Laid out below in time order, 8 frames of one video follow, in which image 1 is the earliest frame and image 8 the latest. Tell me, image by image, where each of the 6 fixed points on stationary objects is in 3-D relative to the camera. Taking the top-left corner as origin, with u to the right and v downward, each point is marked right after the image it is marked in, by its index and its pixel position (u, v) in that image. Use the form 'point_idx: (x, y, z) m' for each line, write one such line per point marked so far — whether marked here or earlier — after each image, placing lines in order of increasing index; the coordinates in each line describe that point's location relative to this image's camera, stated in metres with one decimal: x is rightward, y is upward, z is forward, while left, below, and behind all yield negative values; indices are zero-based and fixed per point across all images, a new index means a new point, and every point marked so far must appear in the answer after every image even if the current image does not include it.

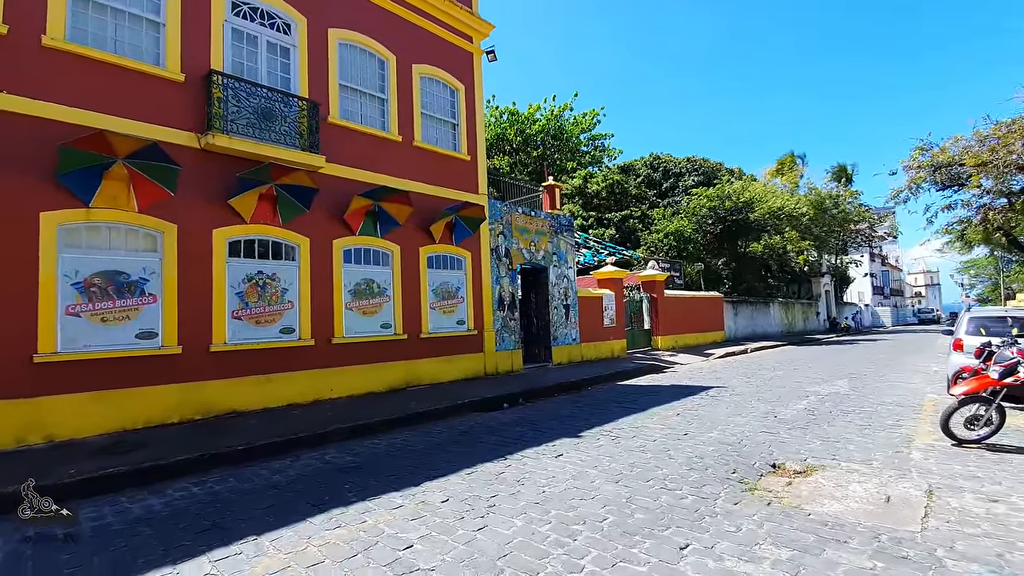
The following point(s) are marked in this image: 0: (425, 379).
0: (-2.1, -2.1, +11.8) m
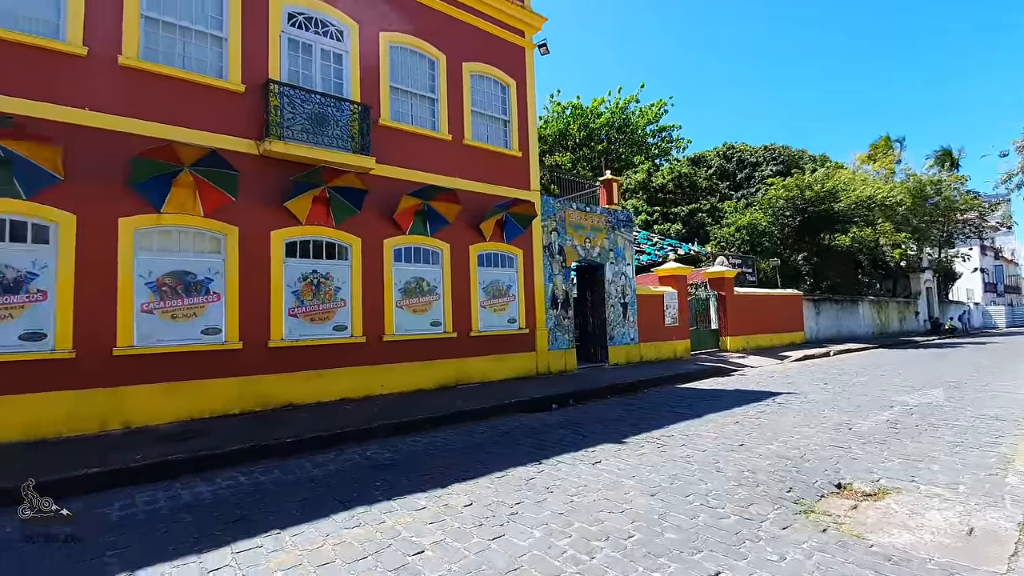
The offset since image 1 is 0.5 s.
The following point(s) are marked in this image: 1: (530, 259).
0: (-0.9, -2.1, +11.8) m
1: (+0.5, +0.8, +13.2) m
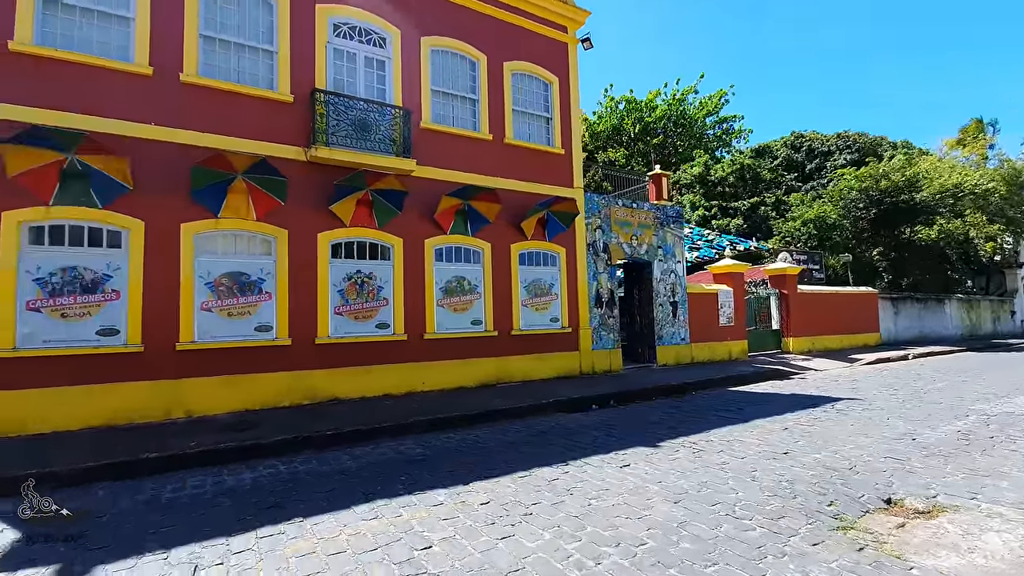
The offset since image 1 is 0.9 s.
0: (+0.1, -2.1, +11.8) m
1: (+1.6, +0.8, +13.0) m
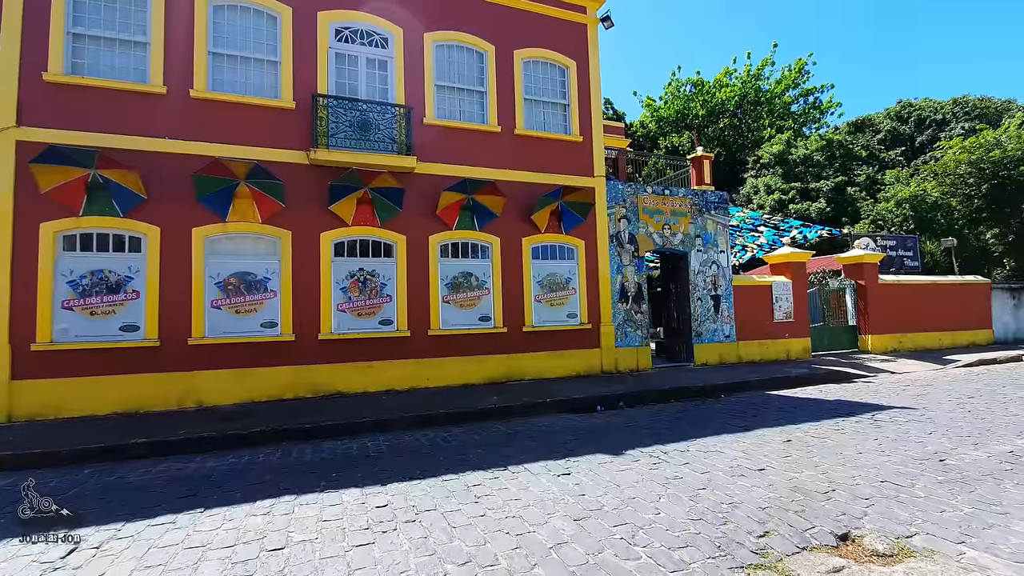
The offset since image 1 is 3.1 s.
0: (+0.4, -2.0, +11.5) m
1: (+2.0, +1.0, +12.4) m
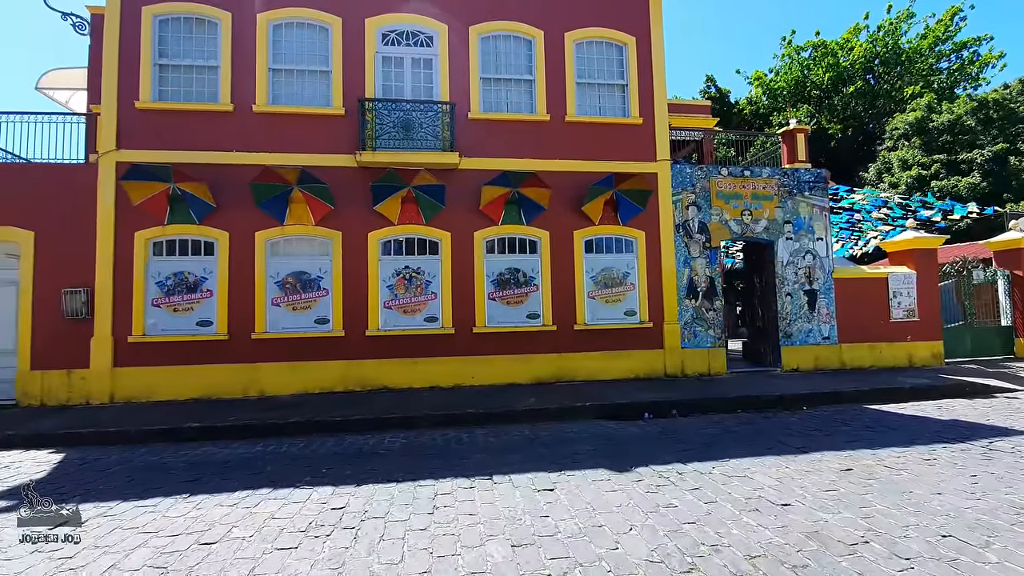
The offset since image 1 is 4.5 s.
0: (+1.5, -1.9, +10.8) m
1: (+3.3, +1.1, +11.3) m
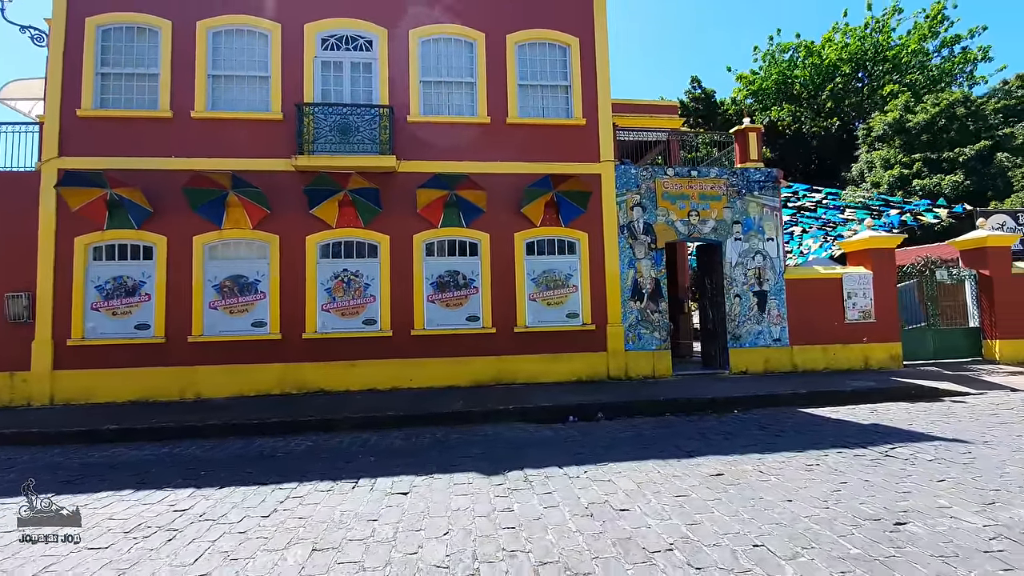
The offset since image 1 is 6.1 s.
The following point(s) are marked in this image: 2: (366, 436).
0: (+0.2, -1.9, +10.8) m
1: (+2.0, +1.0, +11.2) m
2: (-2.3, -2.3, +7.7) m
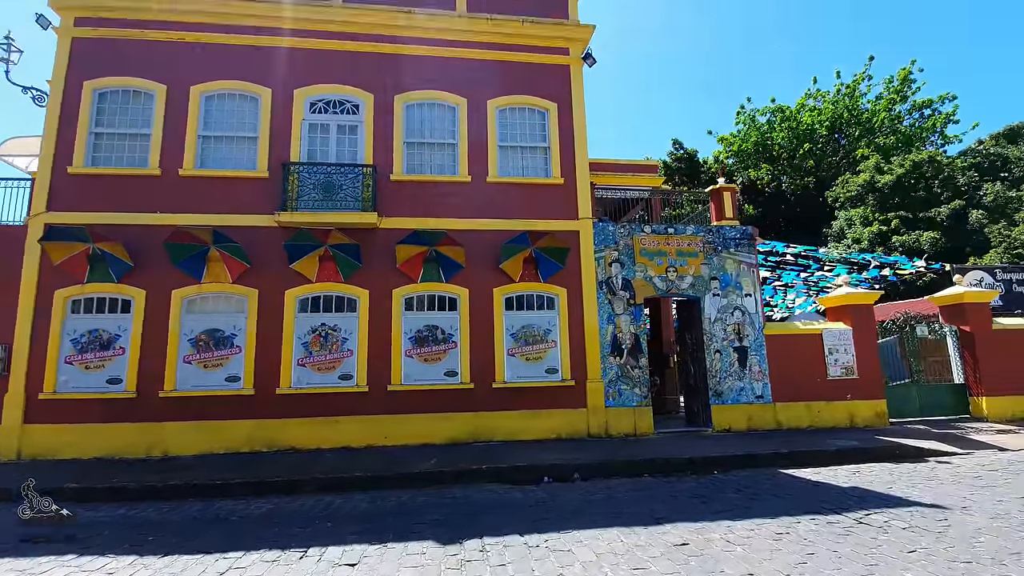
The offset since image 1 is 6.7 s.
0: (-0.3, -3.1, +10.5) m
1: (+1.5, -0.2, +11.3) m
2: (-2.7, -3.2, +7.5) m
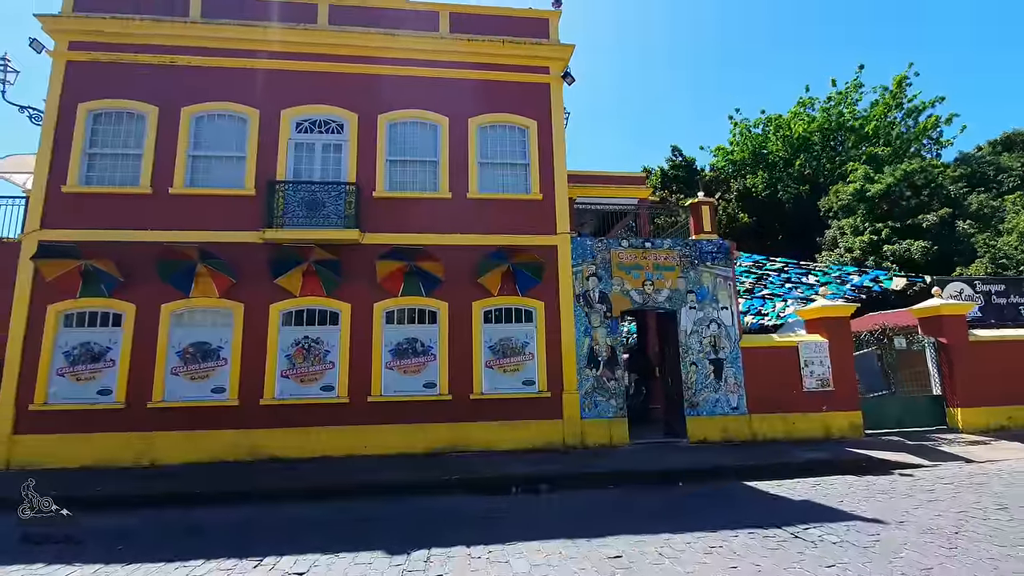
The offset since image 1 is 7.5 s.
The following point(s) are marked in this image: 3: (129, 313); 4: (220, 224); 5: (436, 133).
0: (-0.8, -3.4, +10.8) m
1: (+1.0, -0.5, +11.5) m
2: (-3.3, -3.5, +7.8) m
3: (-8.1, -0.5, +10.5) m
4: (-6.5, +1.4, +11.0) m
5: (-1.8, +3.8, +12.1) m
